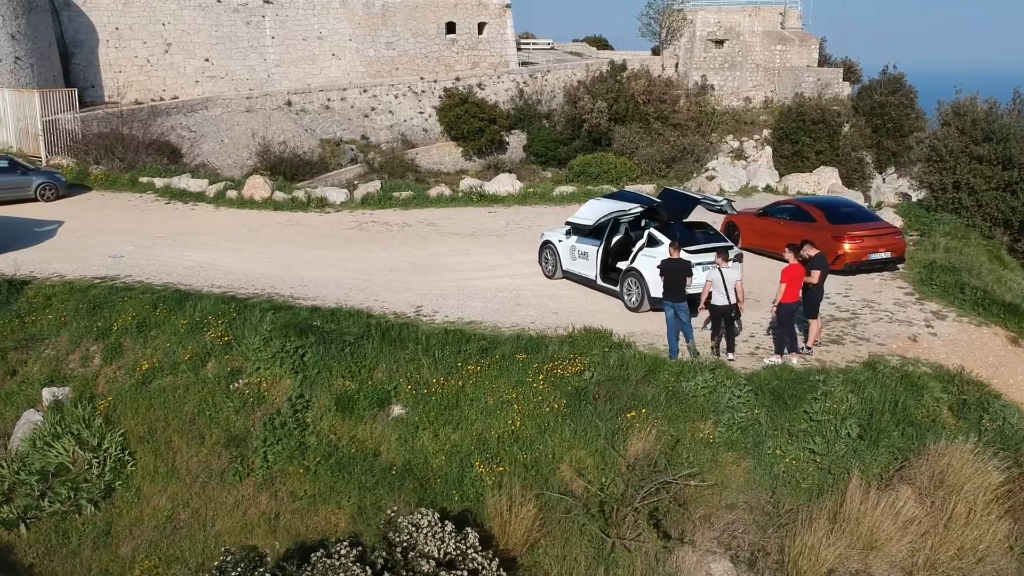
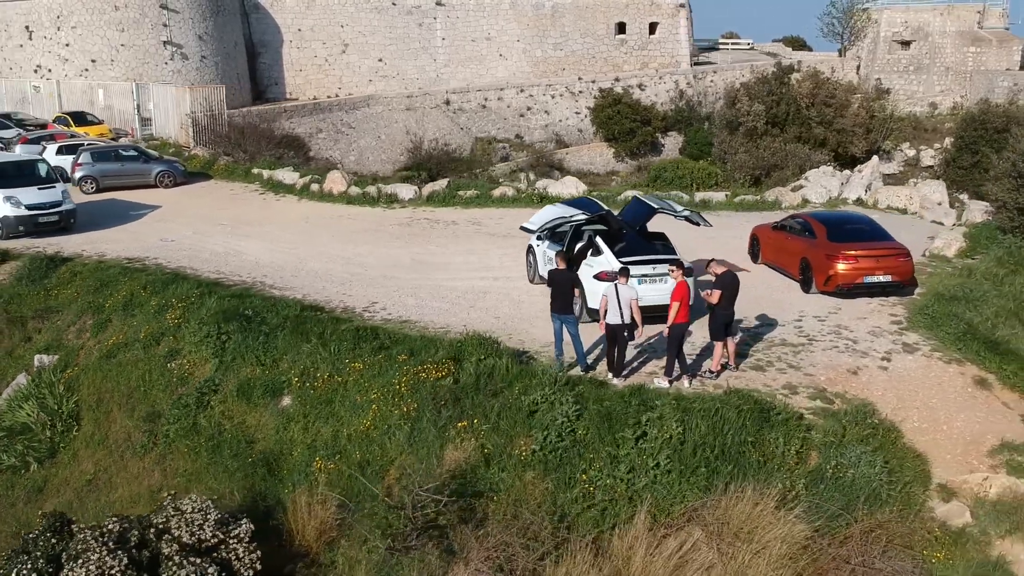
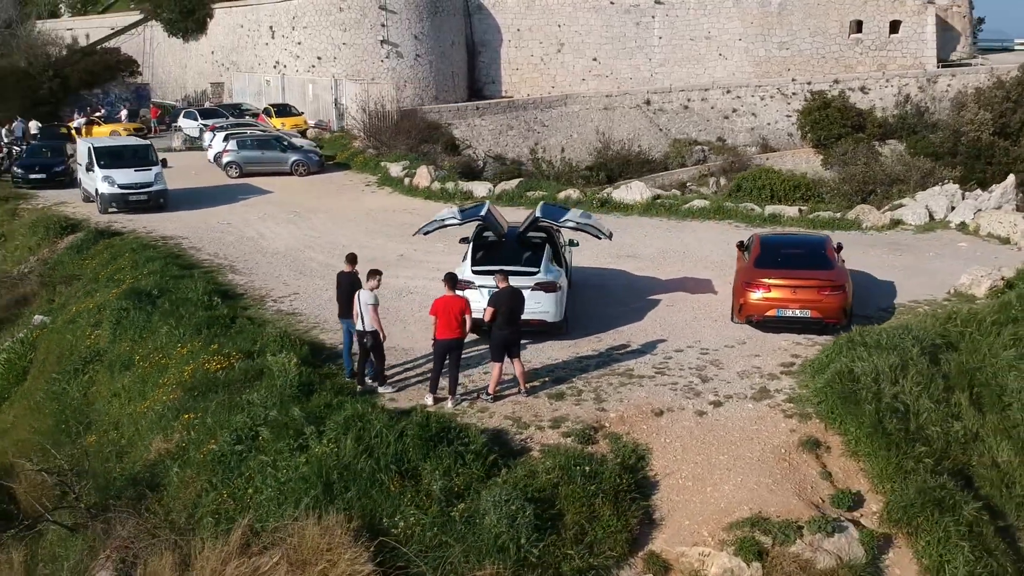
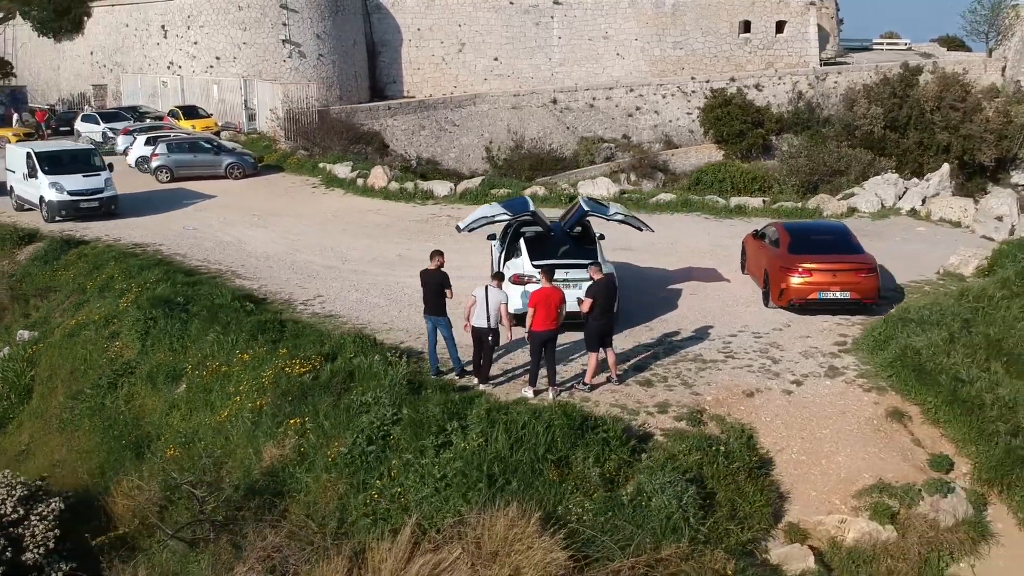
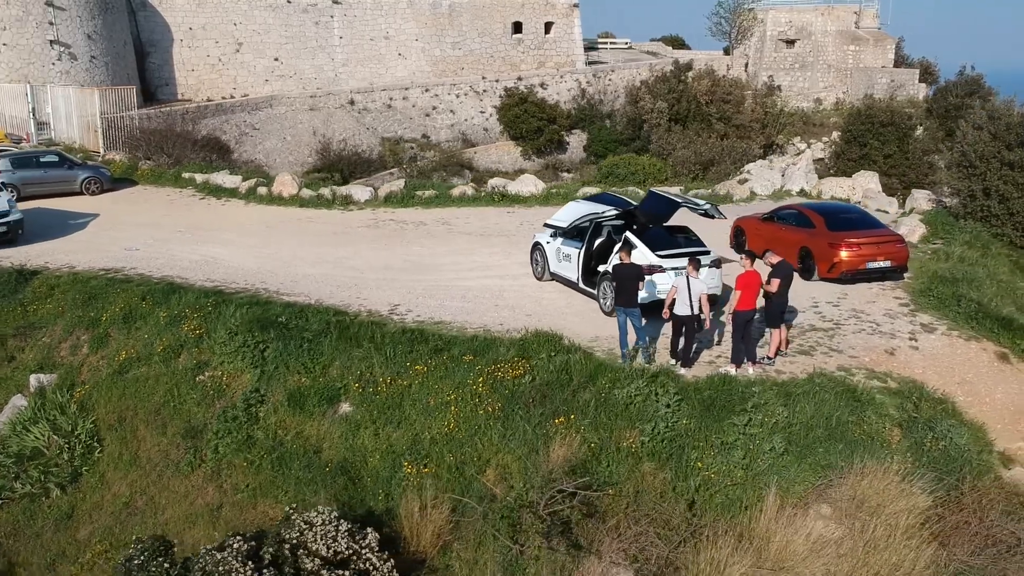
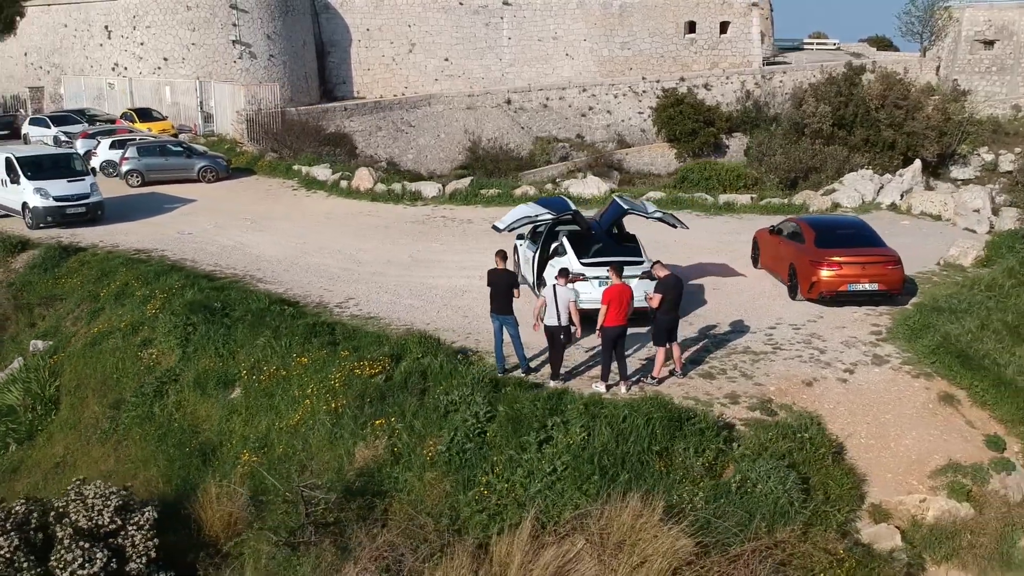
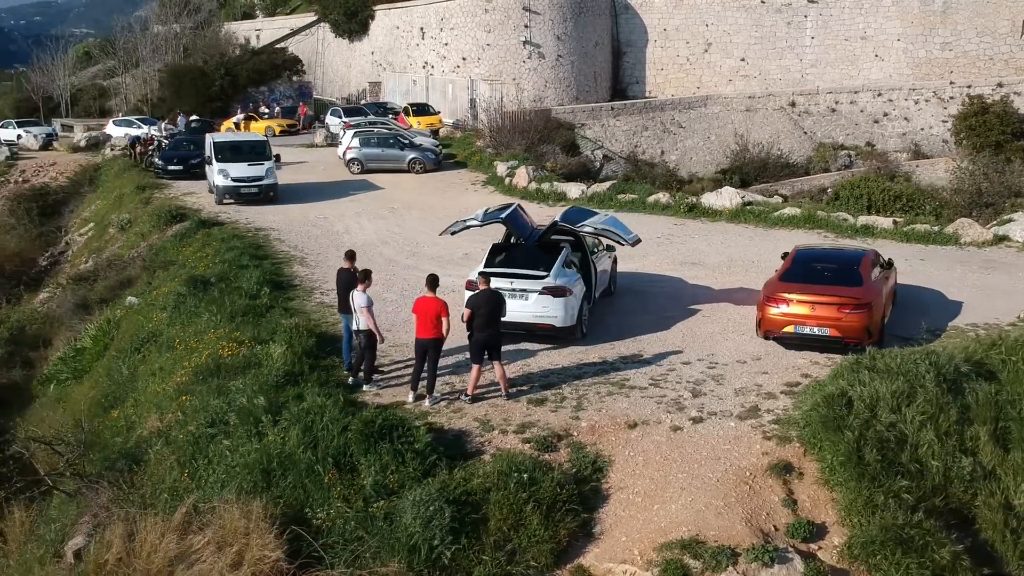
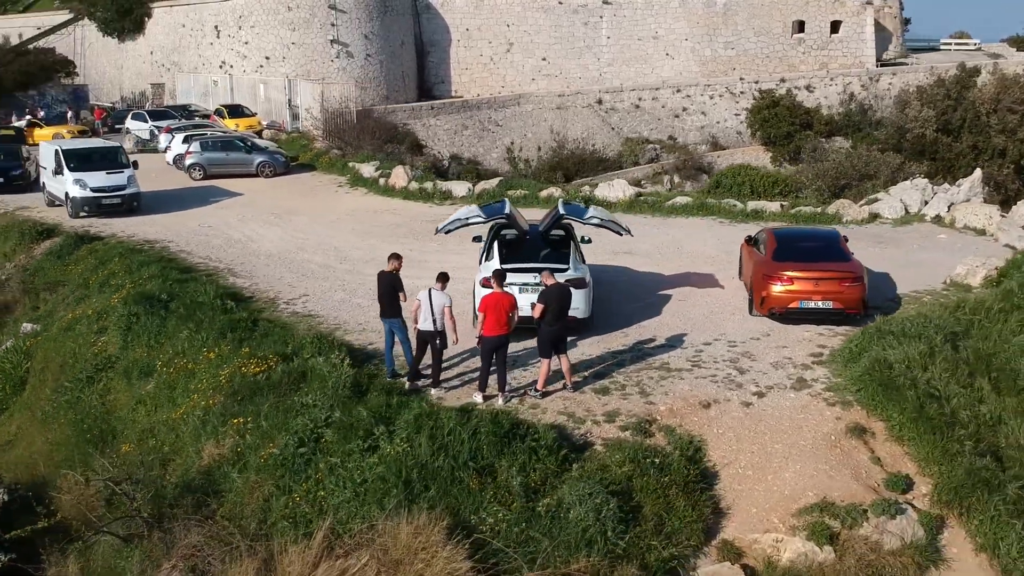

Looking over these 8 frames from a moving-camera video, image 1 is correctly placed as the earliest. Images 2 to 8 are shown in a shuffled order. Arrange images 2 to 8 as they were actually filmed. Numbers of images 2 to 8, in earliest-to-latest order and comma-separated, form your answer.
5, 2, 6, 4, 8, 3, 7
